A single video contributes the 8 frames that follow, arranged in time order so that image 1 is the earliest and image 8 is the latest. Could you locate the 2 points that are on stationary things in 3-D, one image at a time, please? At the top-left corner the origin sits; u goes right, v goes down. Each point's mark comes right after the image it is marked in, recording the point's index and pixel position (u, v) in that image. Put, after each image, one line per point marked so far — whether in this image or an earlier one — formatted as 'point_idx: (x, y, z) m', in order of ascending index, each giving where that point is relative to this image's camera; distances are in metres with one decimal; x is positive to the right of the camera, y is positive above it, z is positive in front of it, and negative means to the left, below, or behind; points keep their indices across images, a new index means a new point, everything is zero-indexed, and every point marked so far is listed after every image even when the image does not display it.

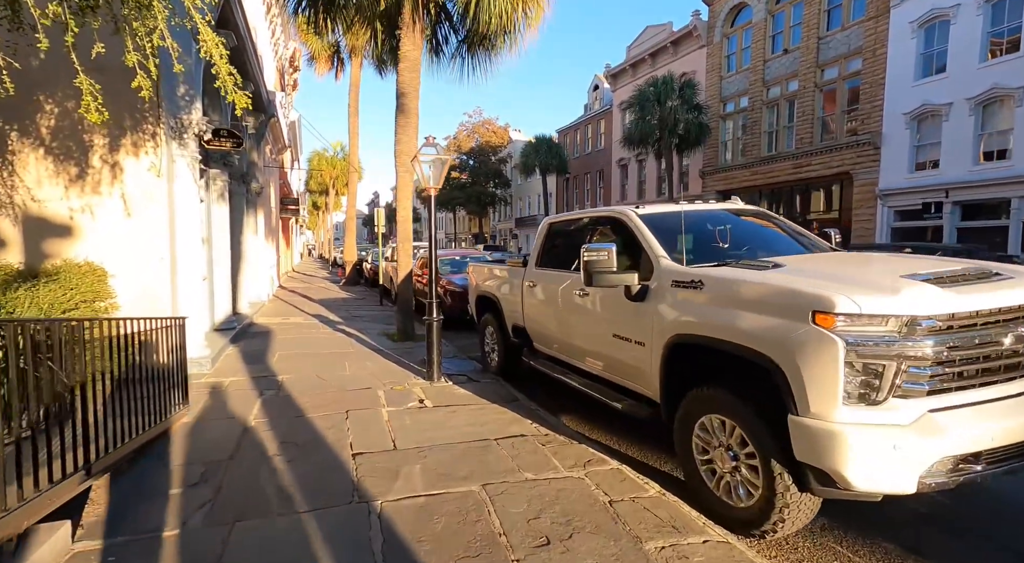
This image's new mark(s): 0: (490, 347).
0: (-0.3, -0.9, +7.5) m
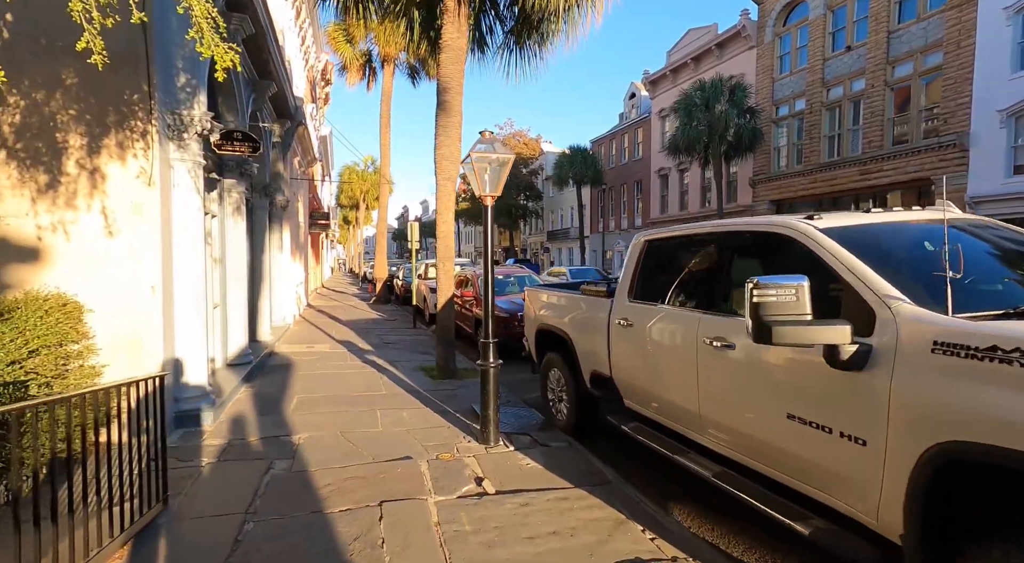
0: (+0.5, -1.2, +6.0) m
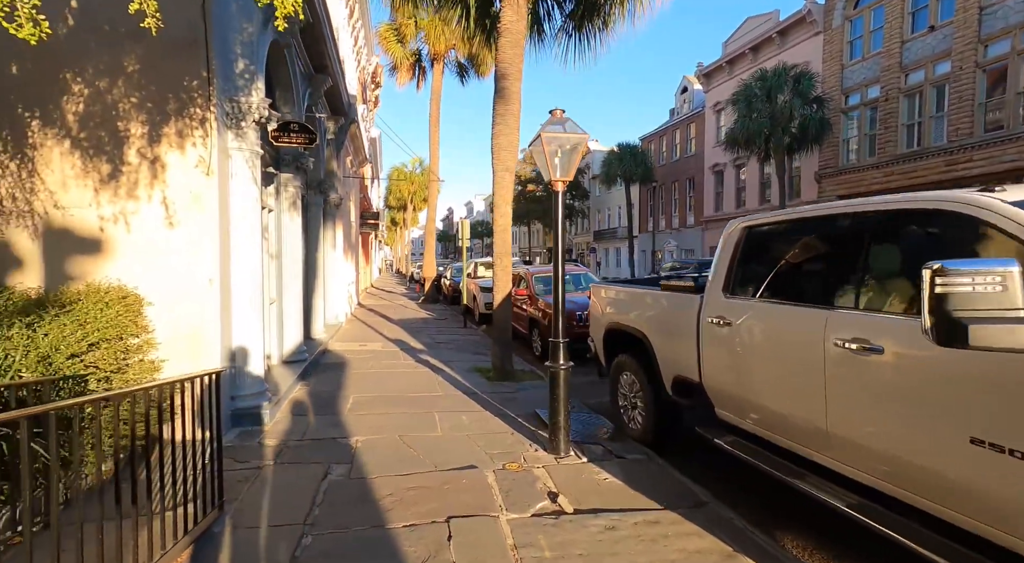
0: (+1.2, -1.2, +5.5) m
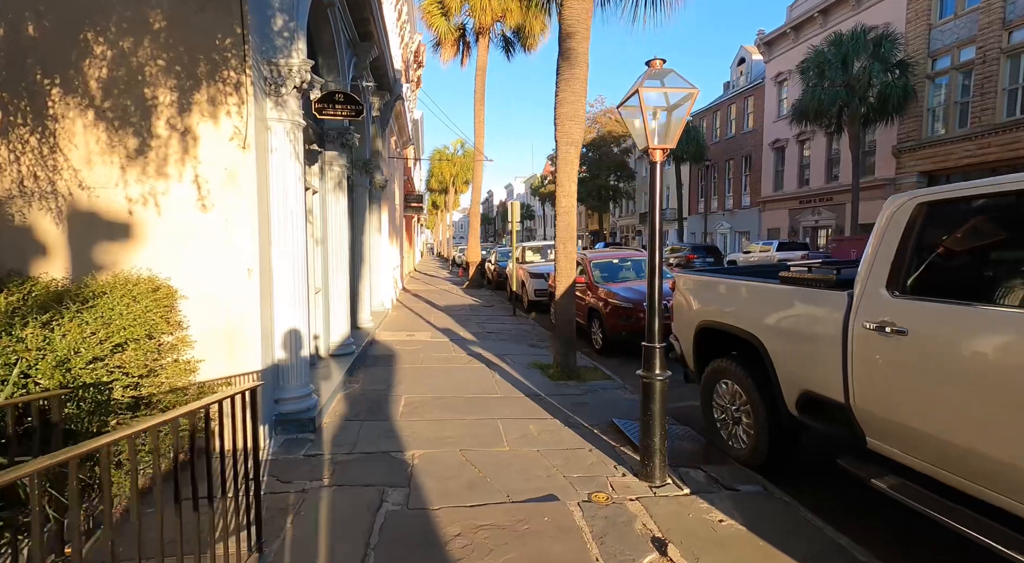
0: (+1.8, -1.1, +4.6) m
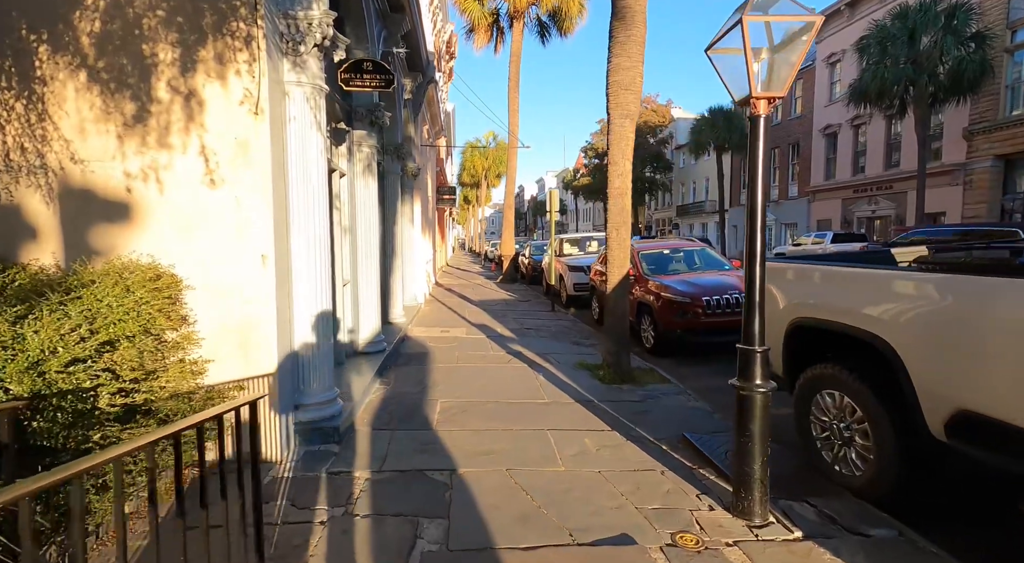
0: (+2.2, -1.0, +3.8) m
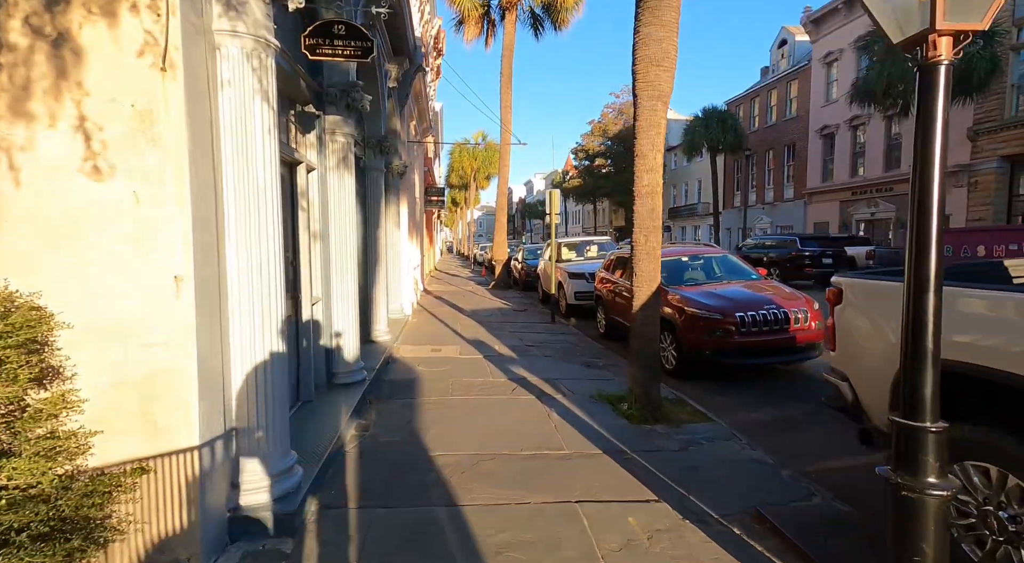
0: (+2.3, -1.2, +2.6) m
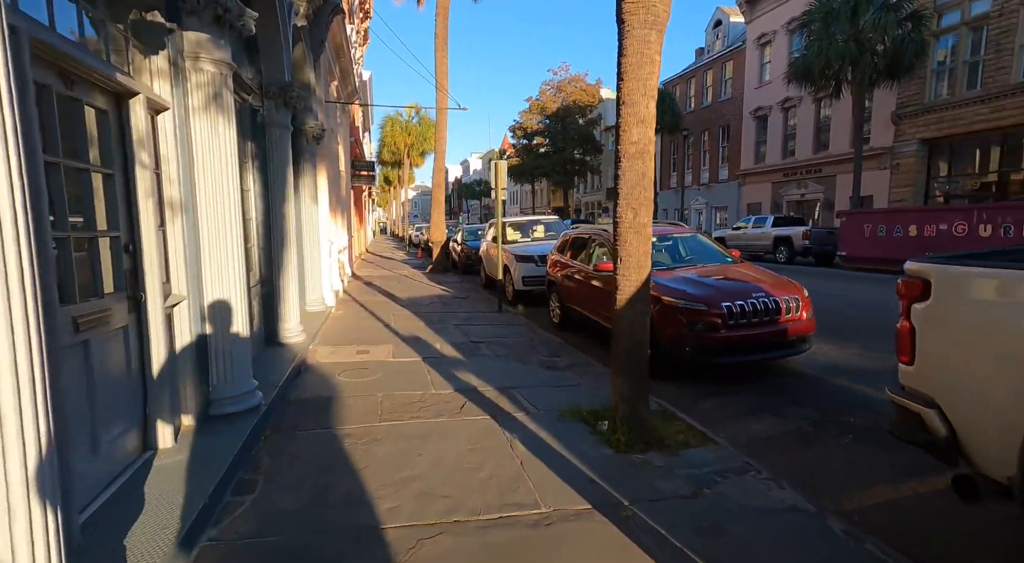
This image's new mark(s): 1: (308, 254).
0: (+2.3, -1.2, +1.5) m
1: (-3.1, +0.4, +8.8) m
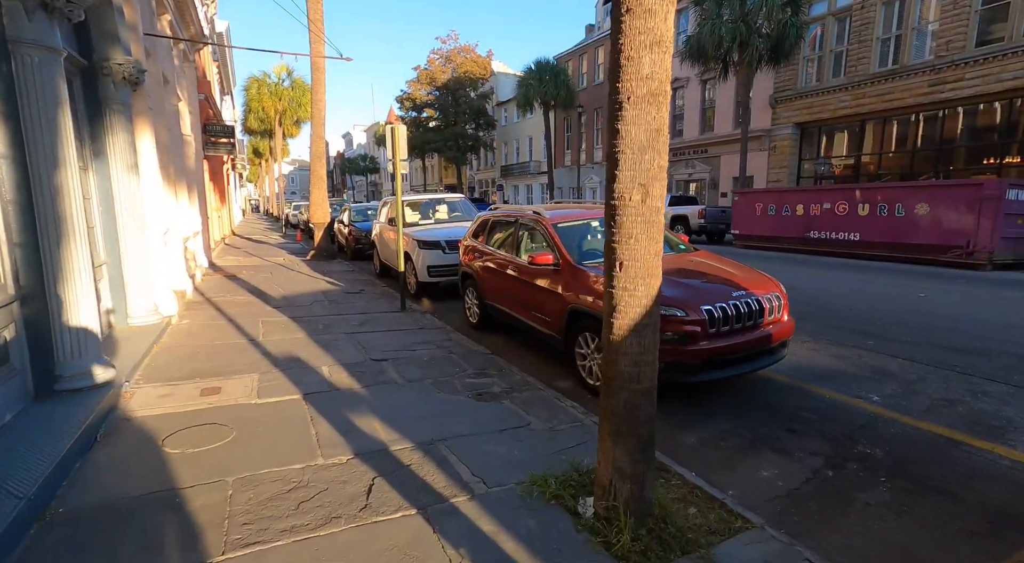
0: (+2.5, -1.3, +0.2) m
1: (-4.2, +0.4, +6.3) m
